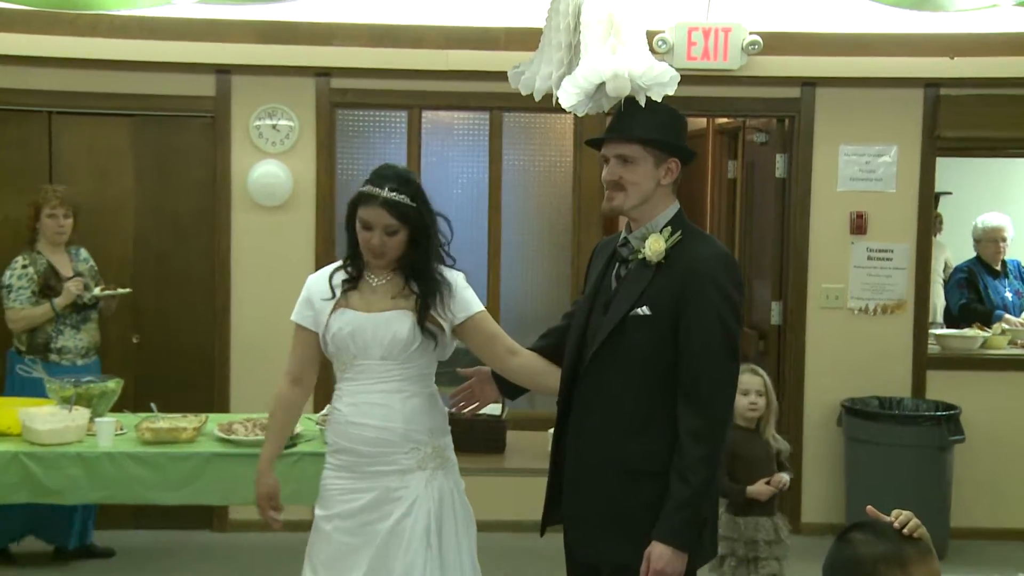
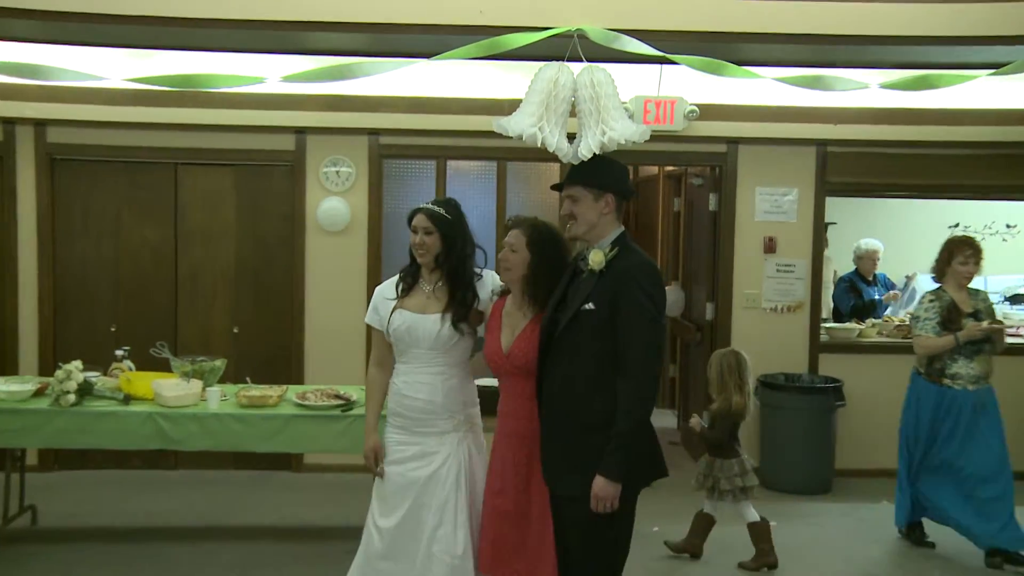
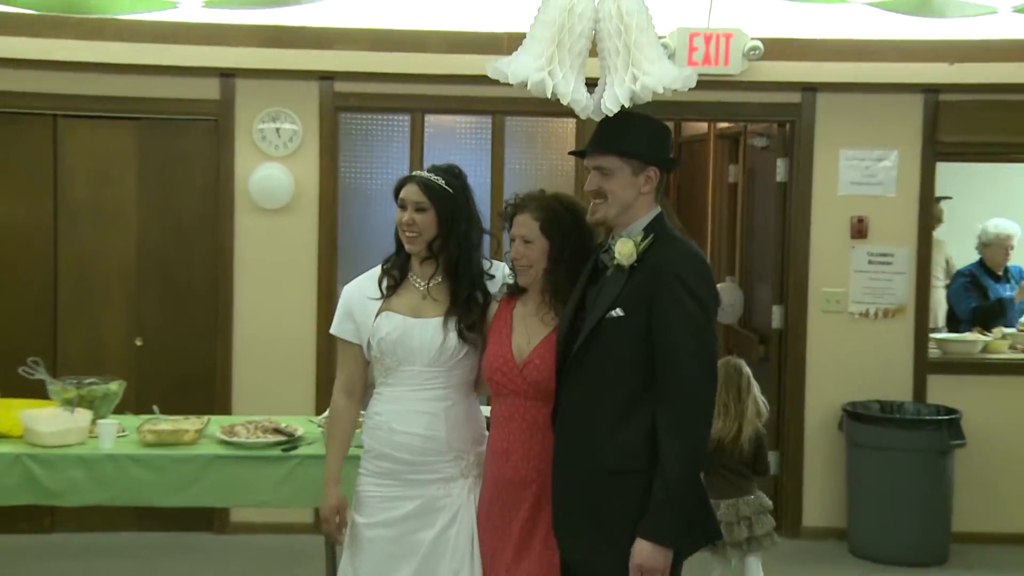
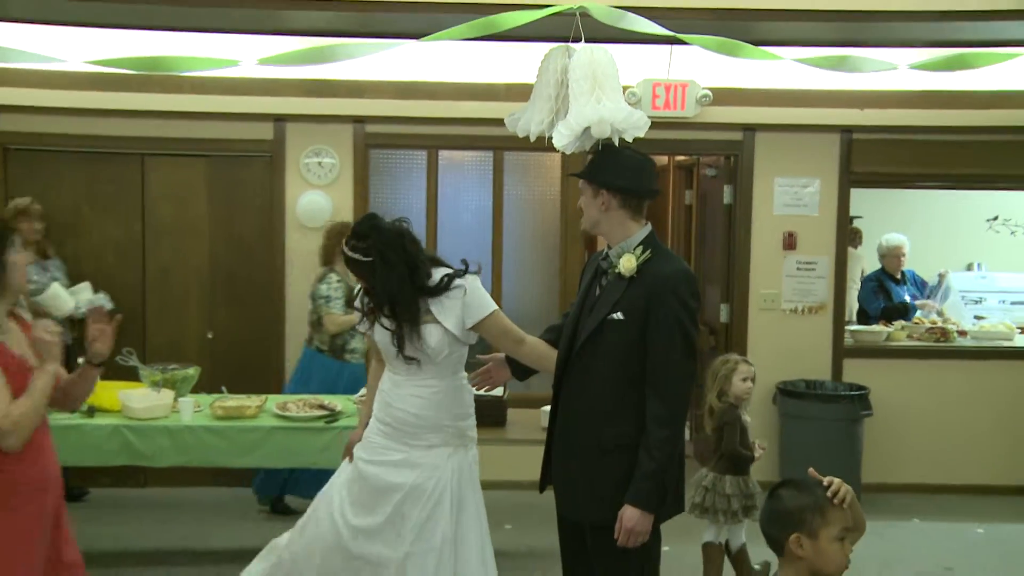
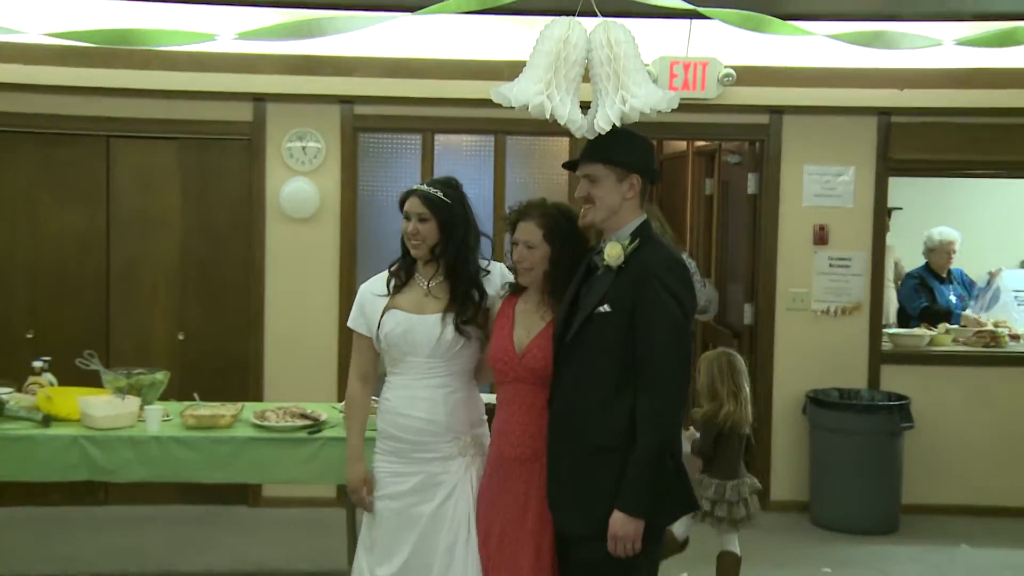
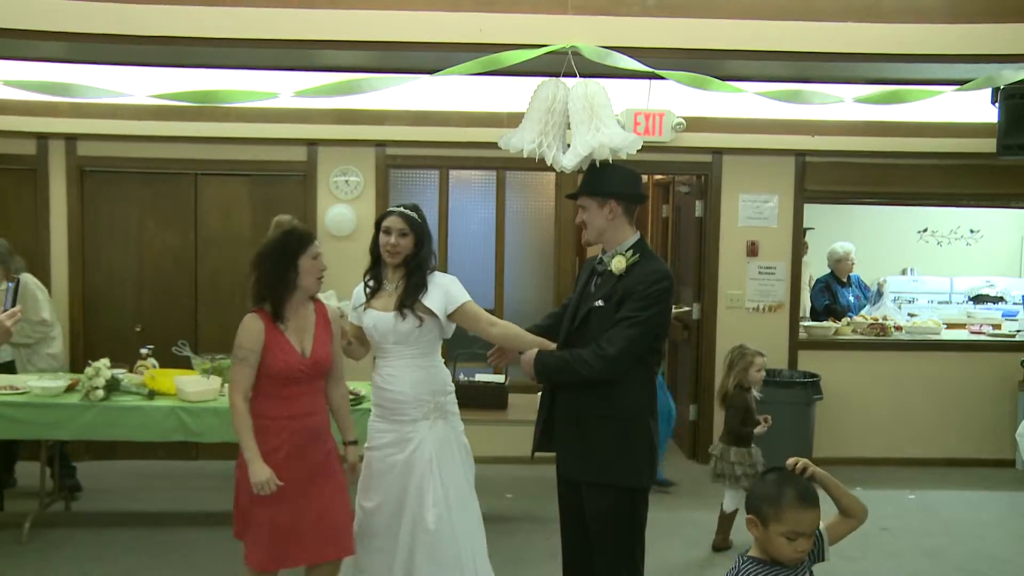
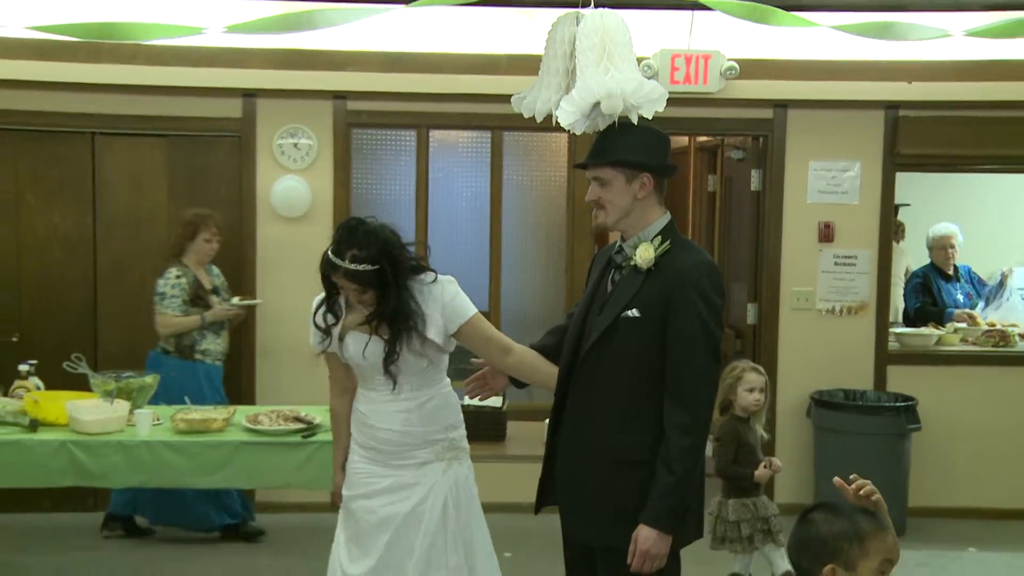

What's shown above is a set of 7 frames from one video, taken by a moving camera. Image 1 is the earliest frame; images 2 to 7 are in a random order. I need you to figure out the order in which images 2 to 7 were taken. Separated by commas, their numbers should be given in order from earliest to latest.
7, 4, 6, 2, 5, 3
